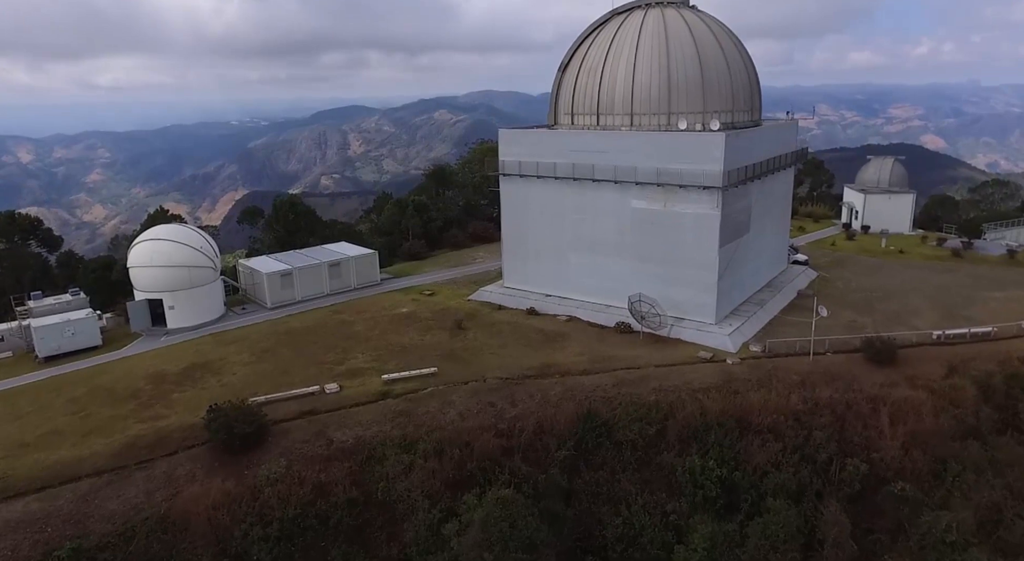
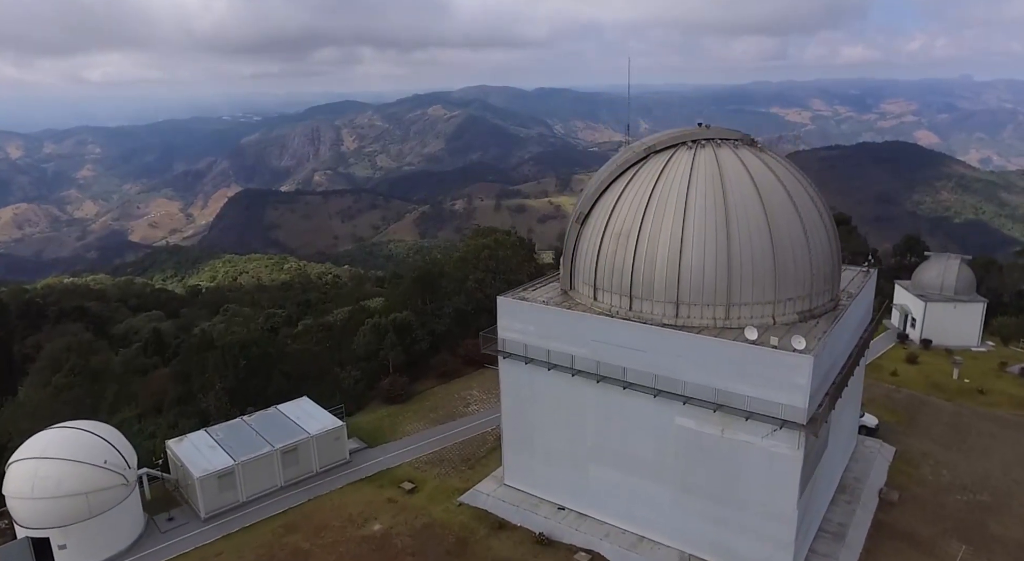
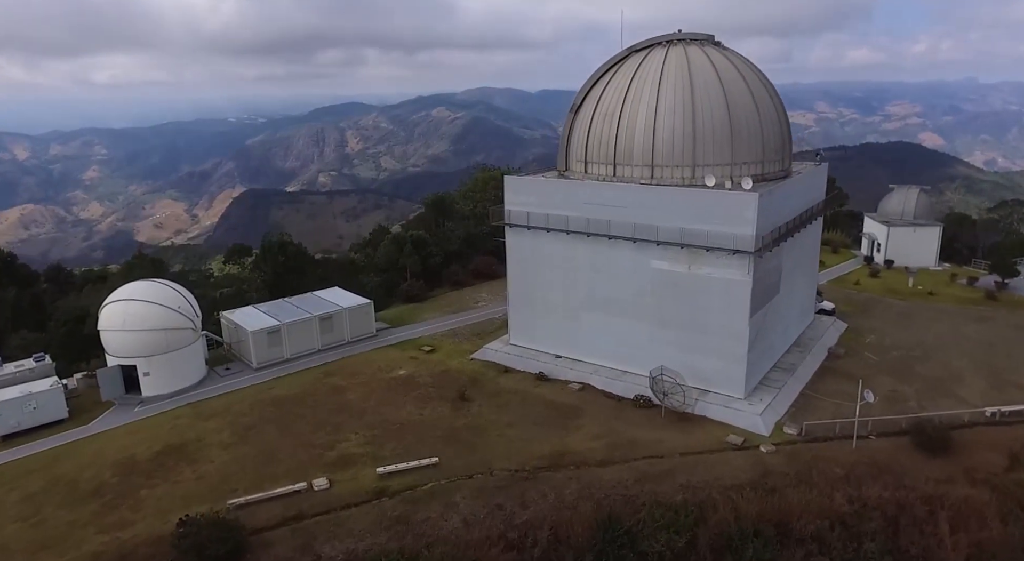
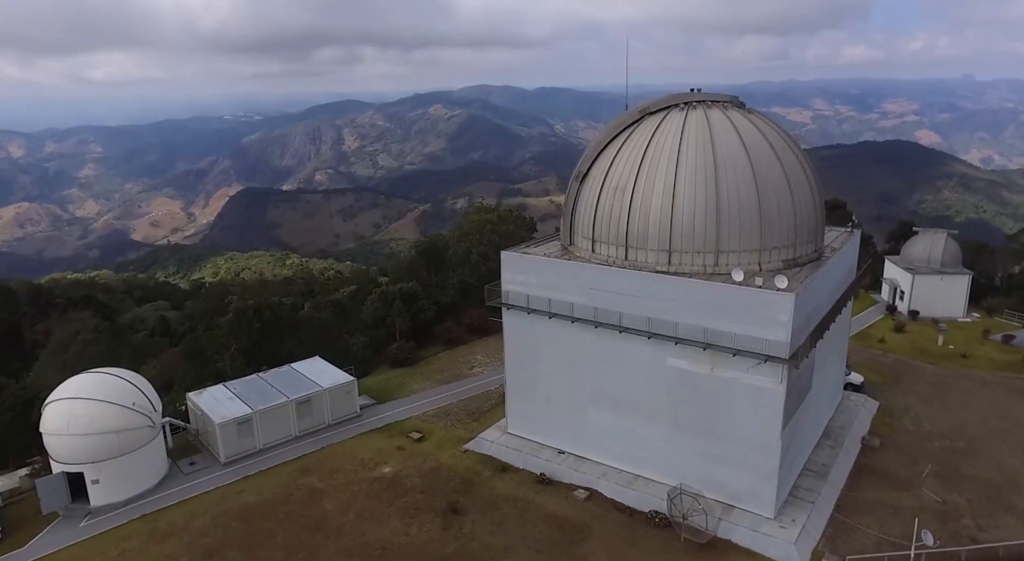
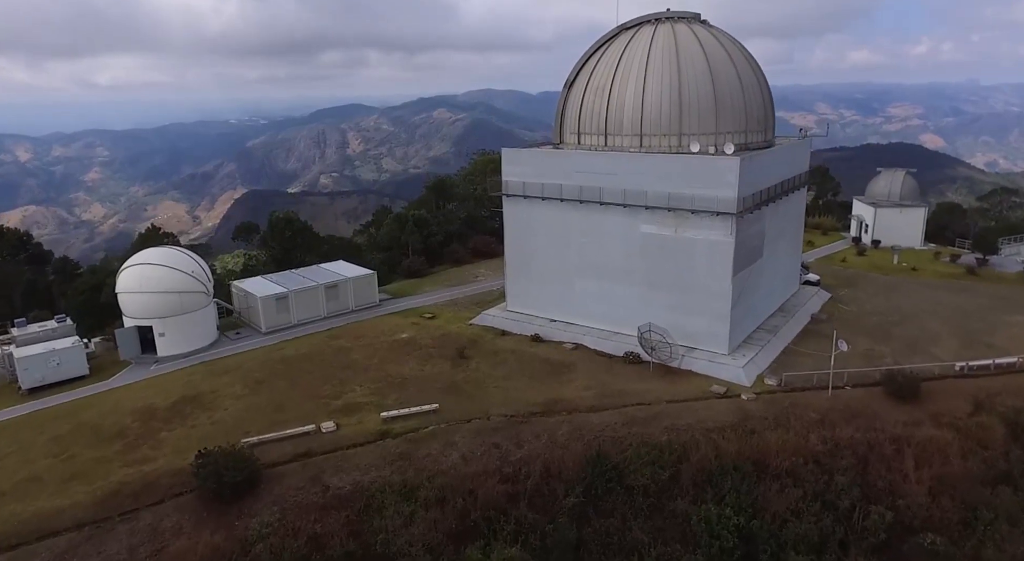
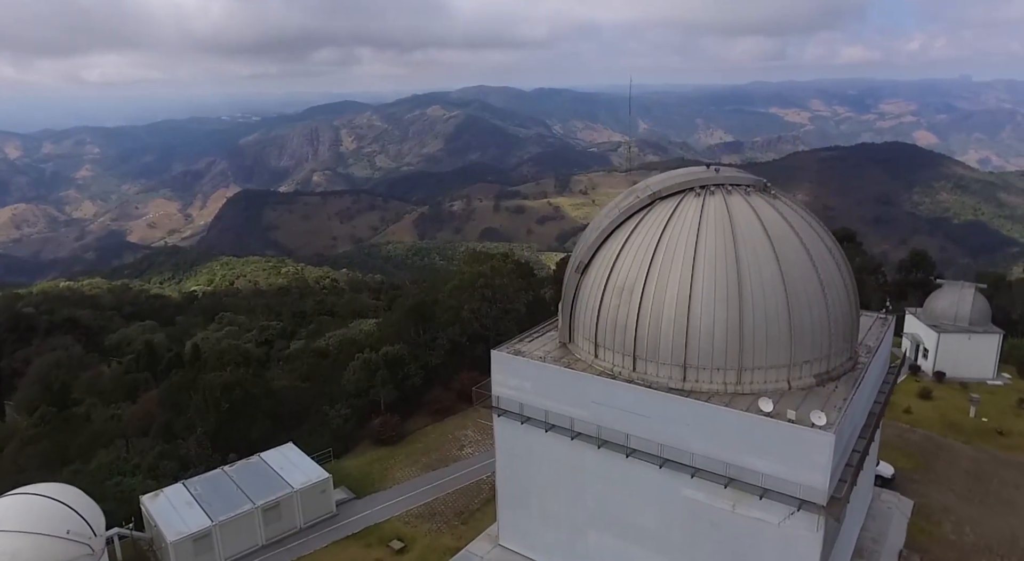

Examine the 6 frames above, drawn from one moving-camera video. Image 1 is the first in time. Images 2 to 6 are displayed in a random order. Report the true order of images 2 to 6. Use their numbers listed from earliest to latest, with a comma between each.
5, 3, 4, 2, 6
